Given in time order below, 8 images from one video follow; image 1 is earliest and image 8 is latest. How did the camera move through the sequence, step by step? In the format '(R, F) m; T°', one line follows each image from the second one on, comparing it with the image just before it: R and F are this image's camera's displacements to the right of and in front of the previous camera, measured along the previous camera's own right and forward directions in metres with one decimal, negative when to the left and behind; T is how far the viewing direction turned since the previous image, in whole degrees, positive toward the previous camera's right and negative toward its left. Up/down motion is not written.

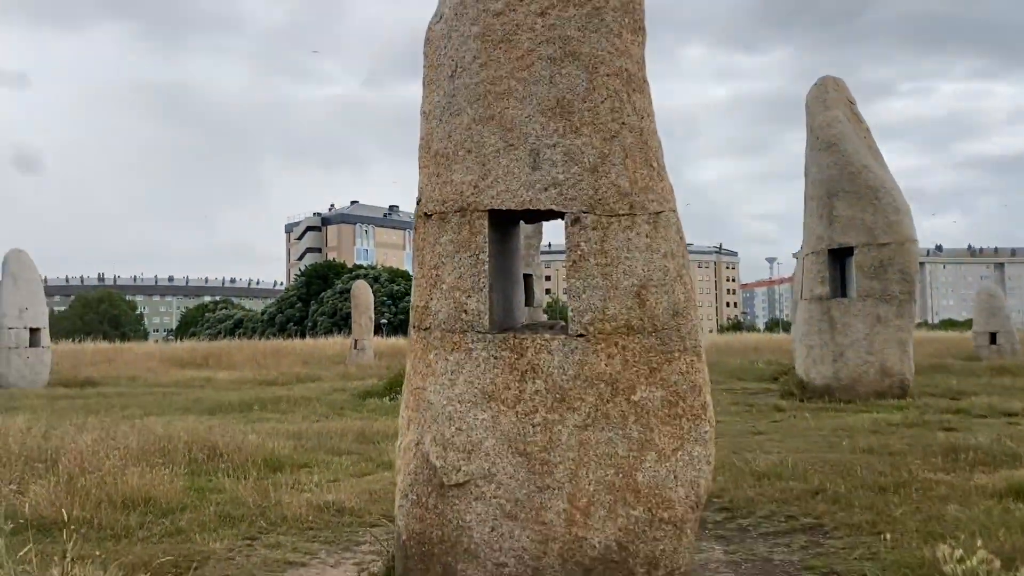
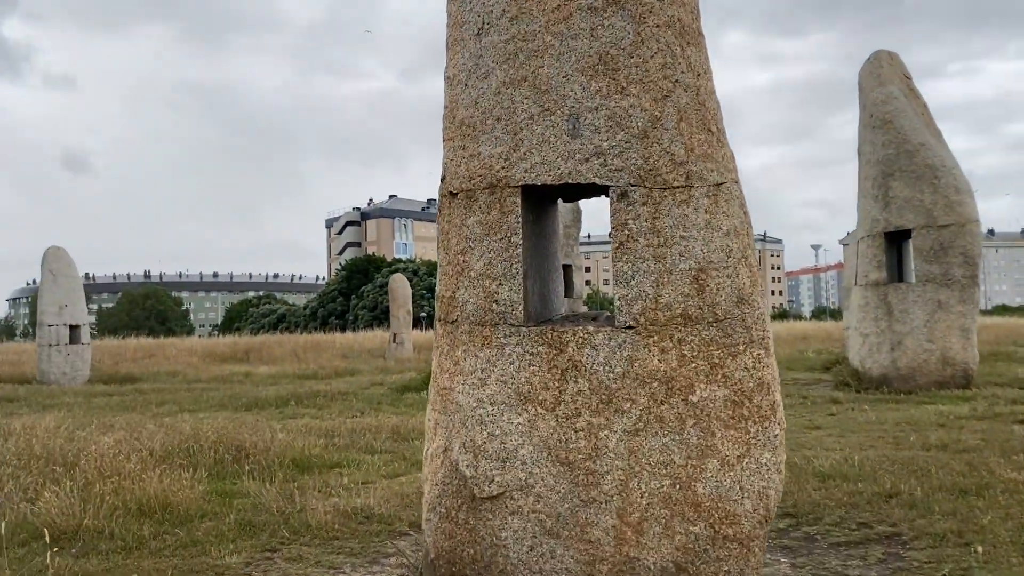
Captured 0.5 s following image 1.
(0.0, +0.4) m; -3°
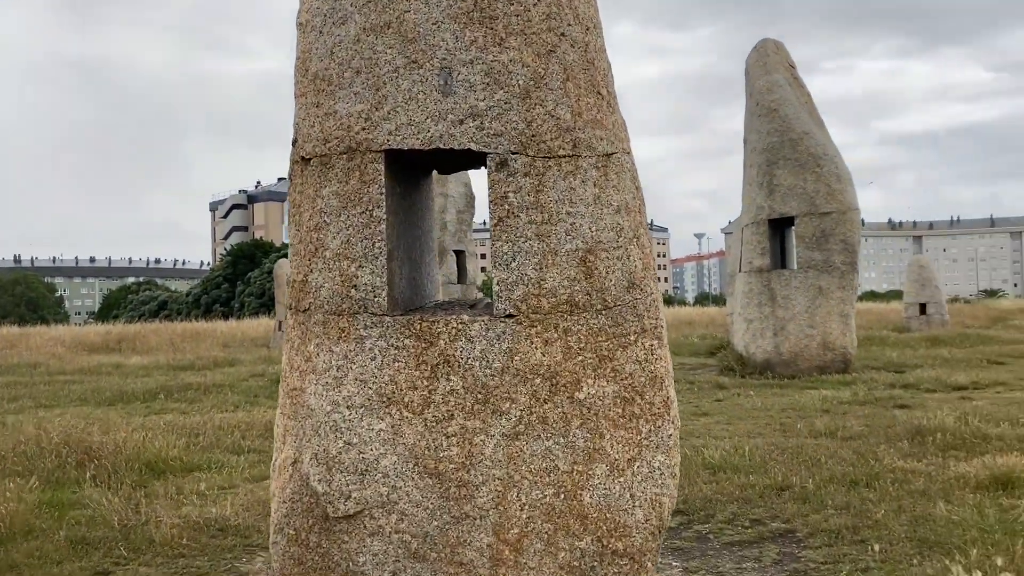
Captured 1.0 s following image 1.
(+0.1, +0.3) m; +7°
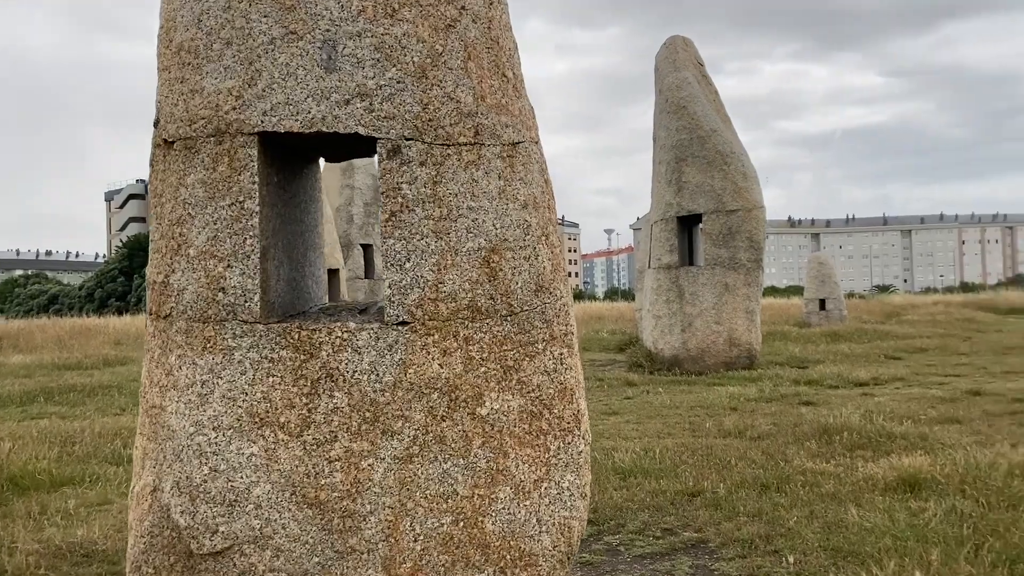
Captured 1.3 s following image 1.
(0.0, +0.2) m; +6°
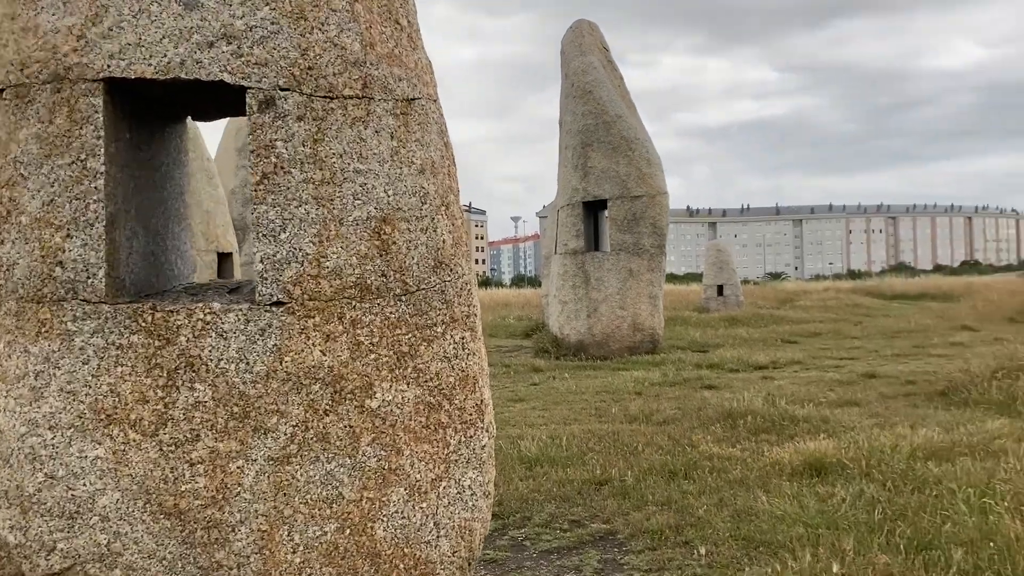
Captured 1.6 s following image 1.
(0.0, +0.2) m; +6°
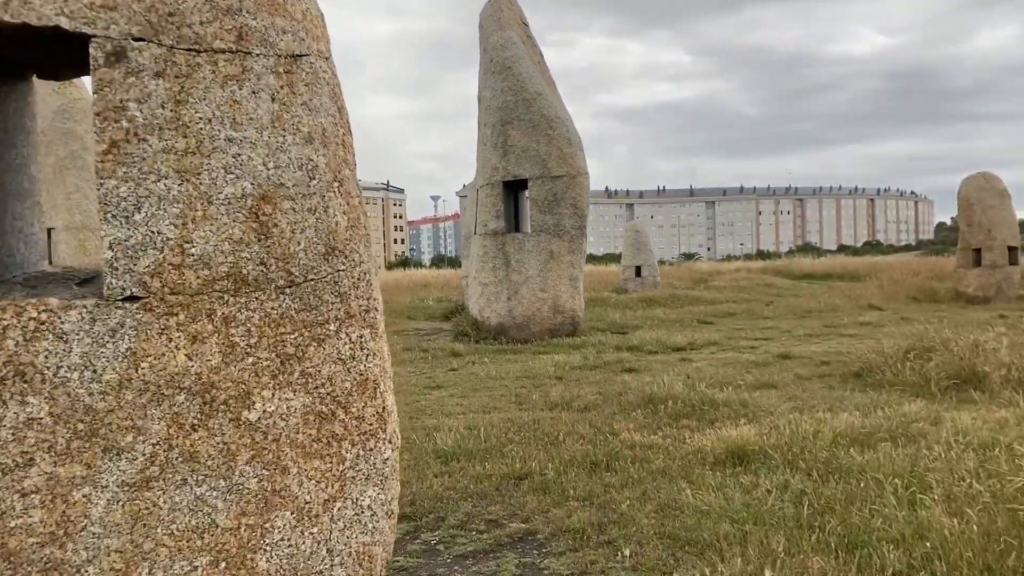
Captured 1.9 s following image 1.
(0.0, +0.2) m; +5°
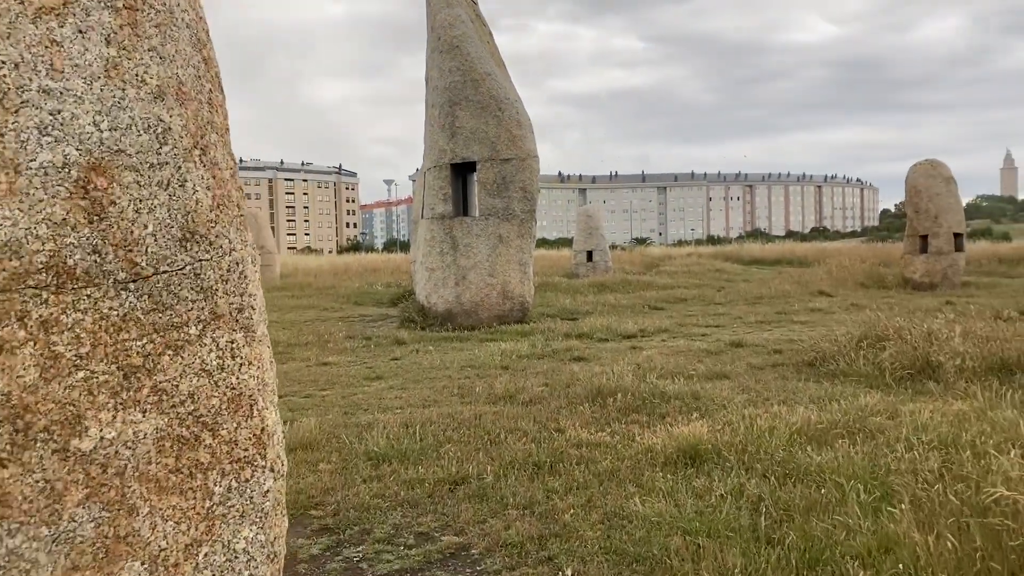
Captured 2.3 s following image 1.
(+0.1, +0.3) m; +3°
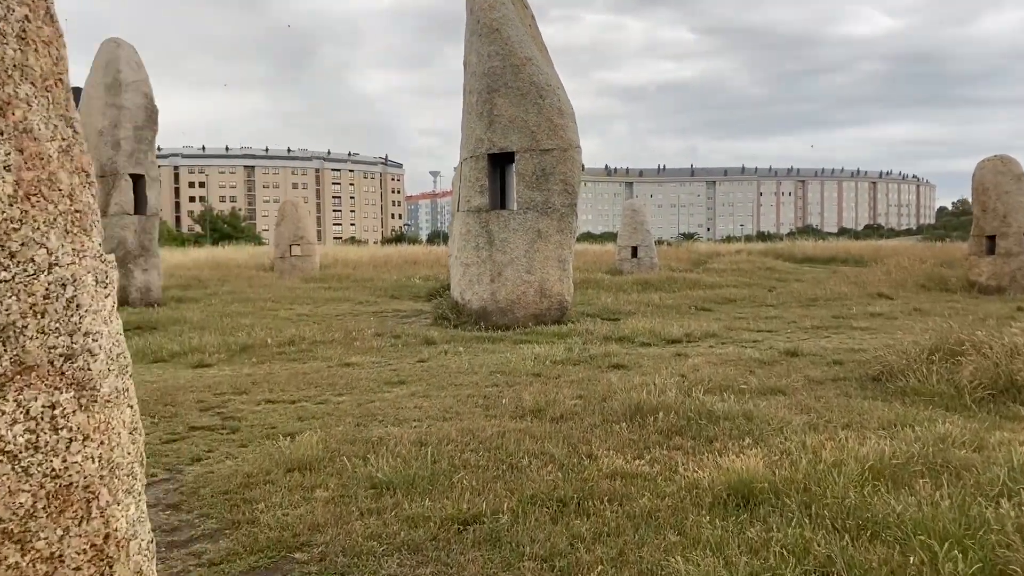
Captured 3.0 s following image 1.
(+0.1, +0.5) m; -3°
